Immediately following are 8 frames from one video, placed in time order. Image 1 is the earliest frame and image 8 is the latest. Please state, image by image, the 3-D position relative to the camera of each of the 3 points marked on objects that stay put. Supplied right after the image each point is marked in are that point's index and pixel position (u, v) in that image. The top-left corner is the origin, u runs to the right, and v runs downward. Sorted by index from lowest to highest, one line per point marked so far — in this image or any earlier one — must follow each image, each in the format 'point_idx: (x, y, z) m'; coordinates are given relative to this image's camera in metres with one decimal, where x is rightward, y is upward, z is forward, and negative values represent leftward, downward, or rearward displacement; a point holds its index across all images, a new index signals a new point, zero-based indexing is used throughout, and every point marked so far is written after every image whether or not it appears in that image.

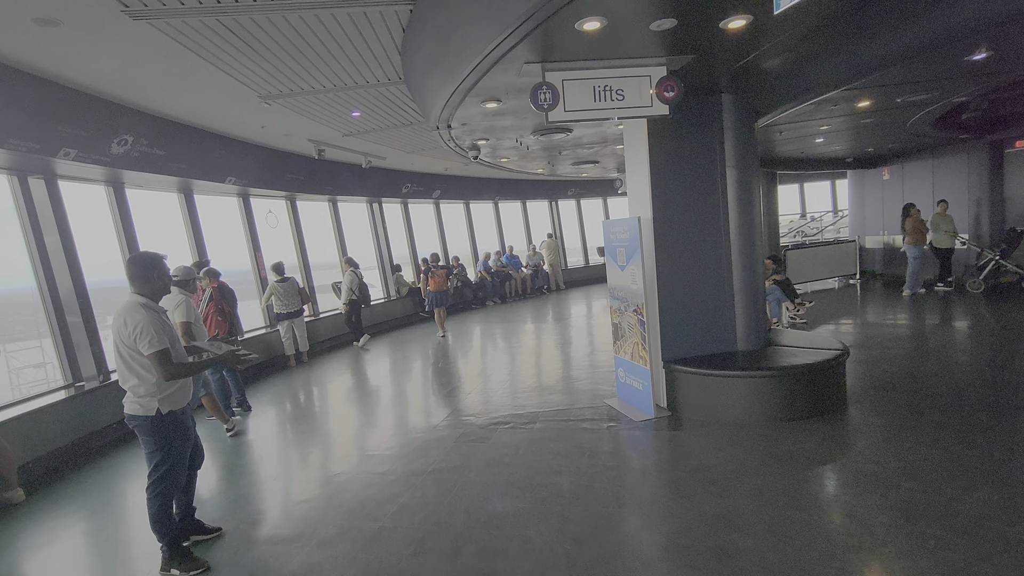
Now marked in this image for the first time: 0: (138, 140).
0: (-3.3, +1.3, +4.7) m
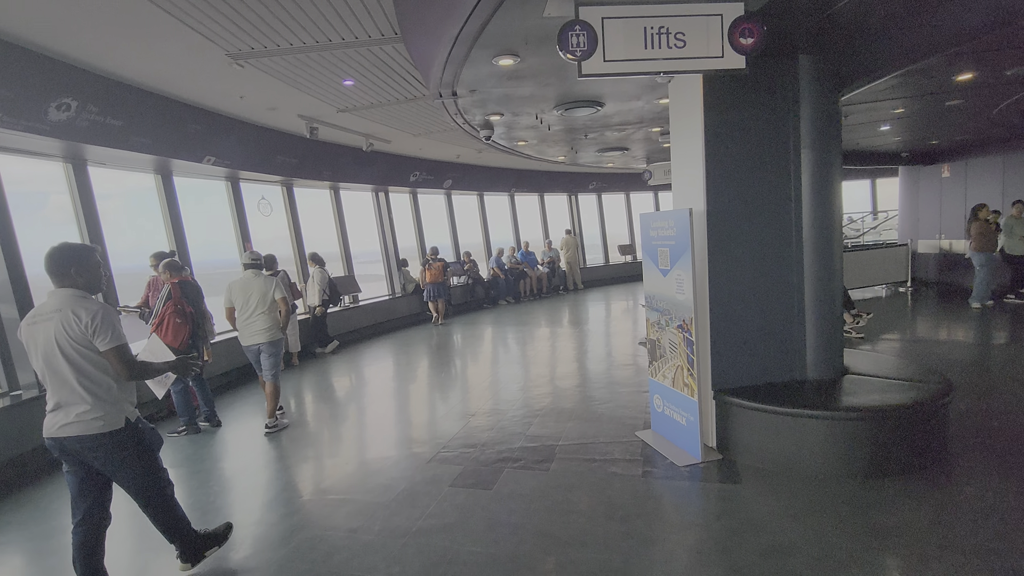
0: (-3.2, +1.4, +3.9) m
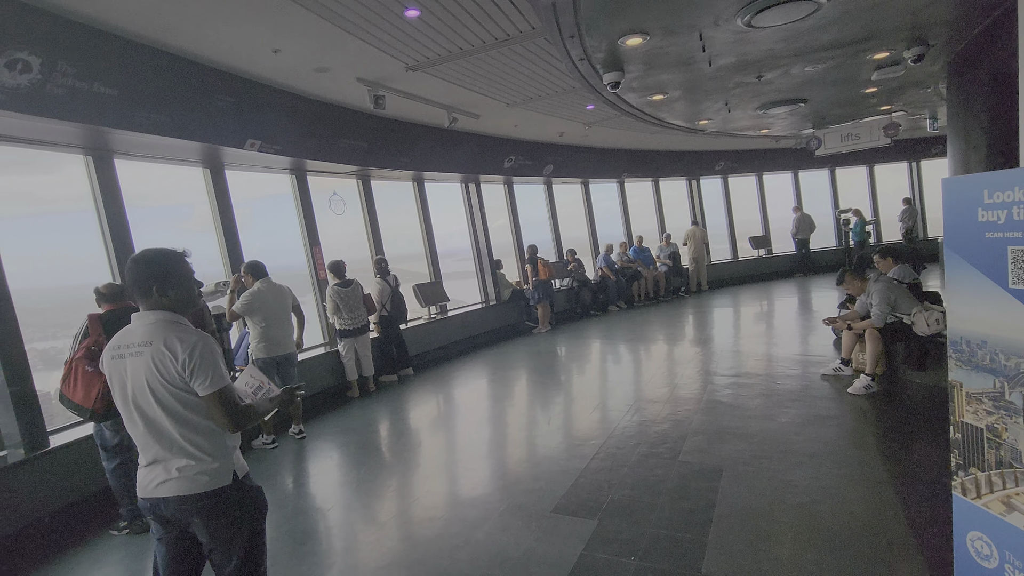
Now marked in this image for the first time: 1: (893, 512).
0: (-2.4, +1.2, +2.8) m
1: (+1.9, -1.1, +2.6) m
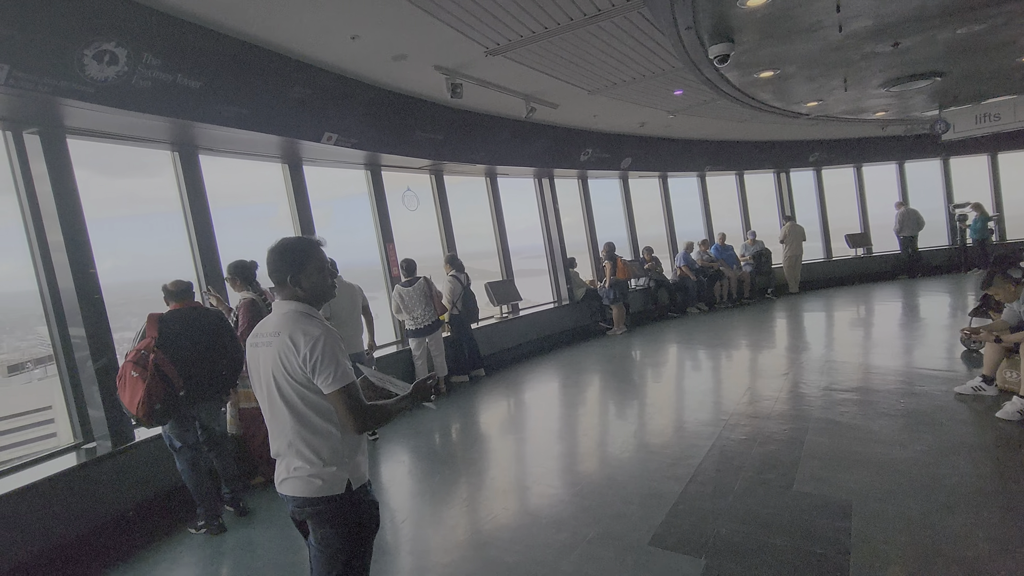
0: (-1.9, +1.2, +2.8) m
1: (+2.3, -1.2, +2.1) m
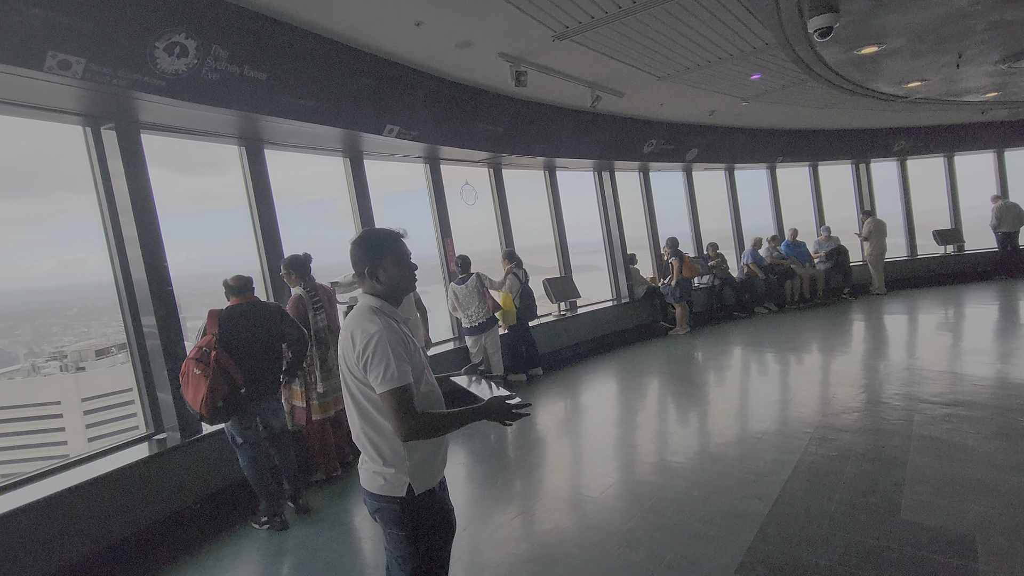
0: (-1.6, +1.3, +2.8) m
1: (+2.6, -1.2, +1.7) m
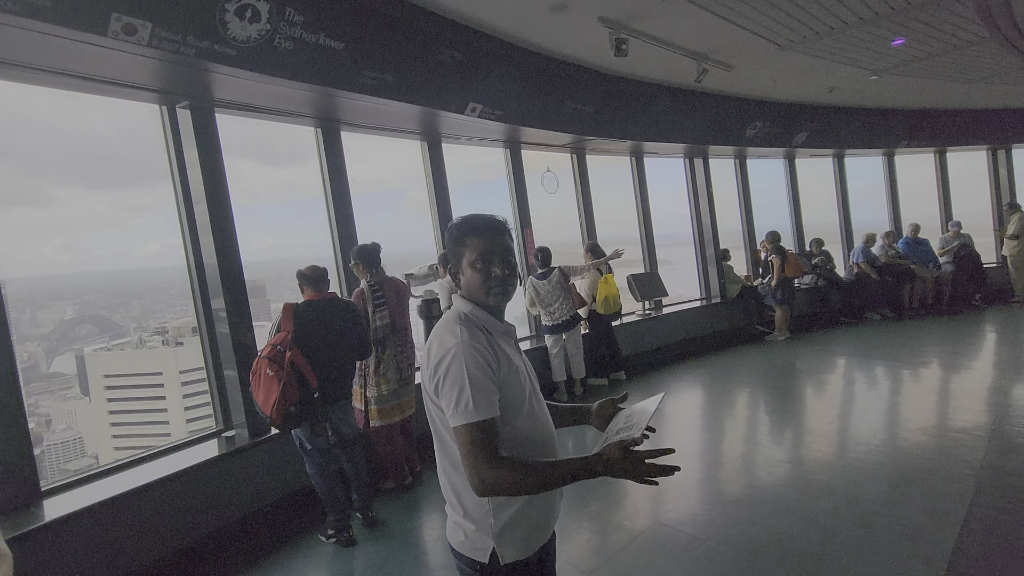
0: (-1.1, +1.3, +2.5) m
1: (+2.8, -1.3, +0.9) m
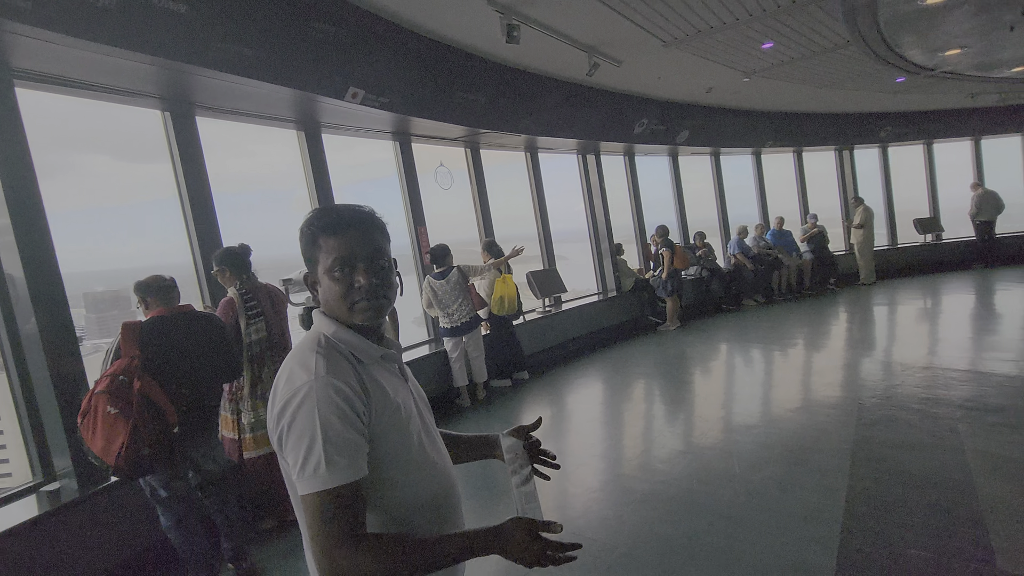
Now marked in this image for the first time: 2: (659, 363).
0: (-1.5, +1.2, +2.0) m
1: (+2.7, -1.2, +1.2) m
2: (+1.7, -0.9, +5.9) m
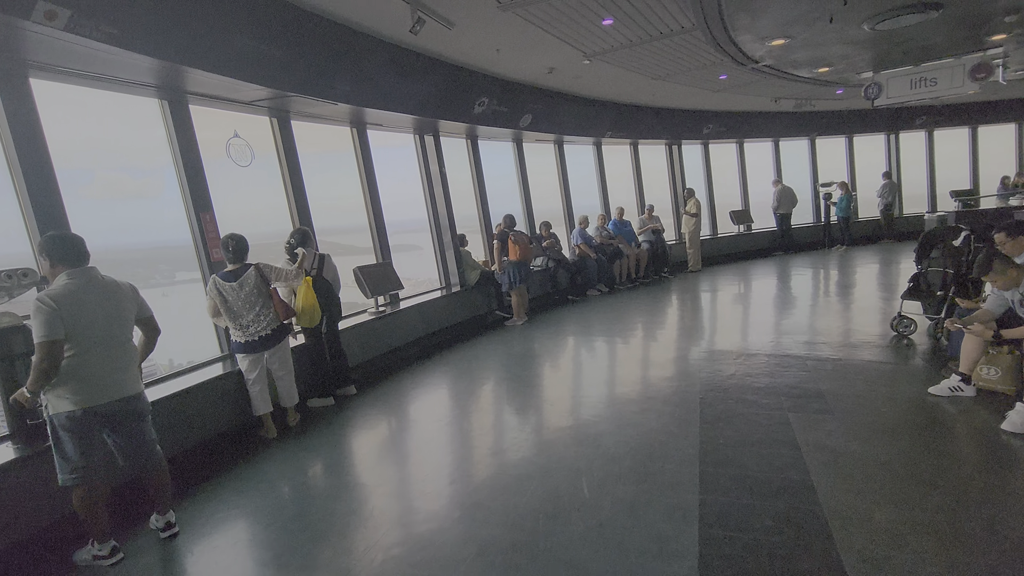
0: (-2.1, +1.1, +0.8) m
1: (+2.2, -1.2, +1.3) m
2: (-0.1, -0.8, +5.5) m
